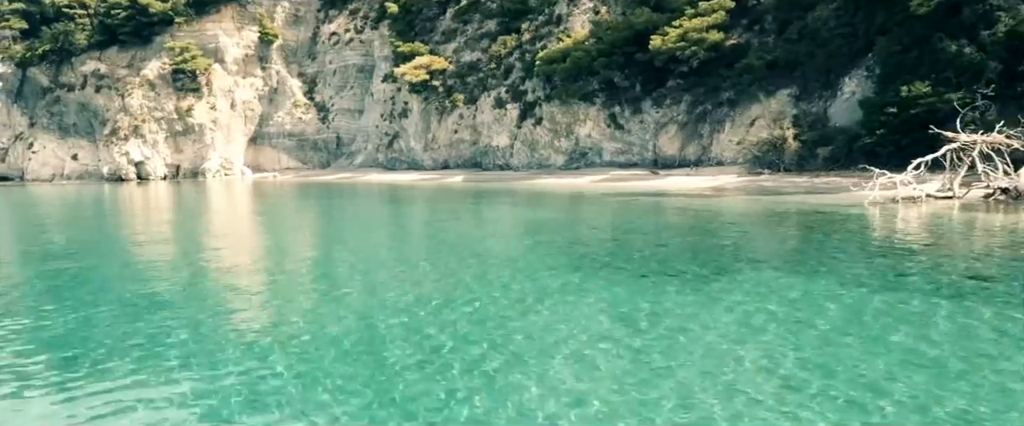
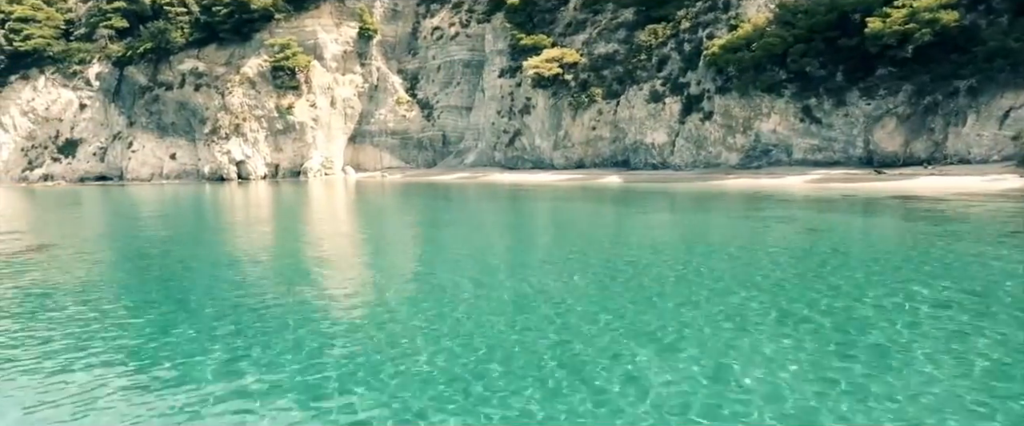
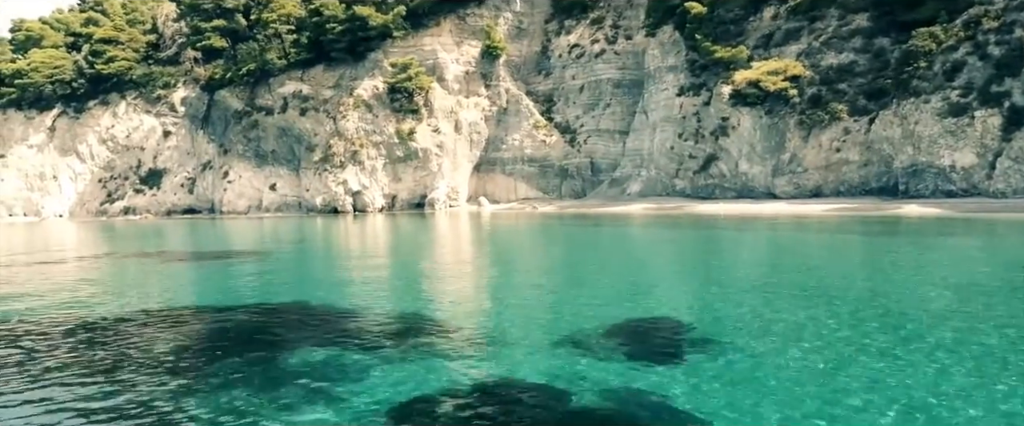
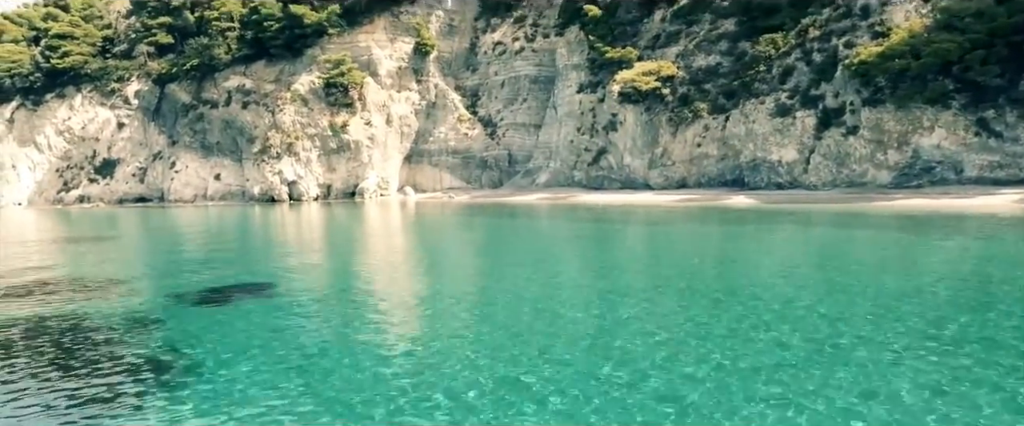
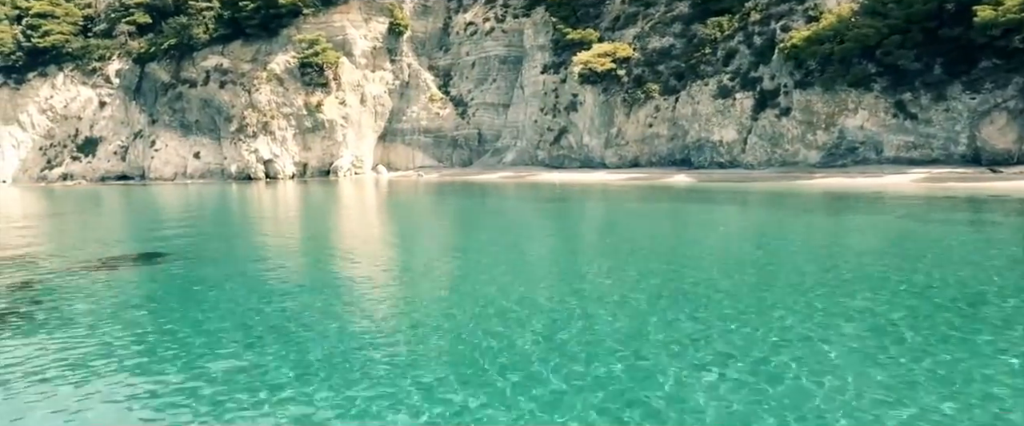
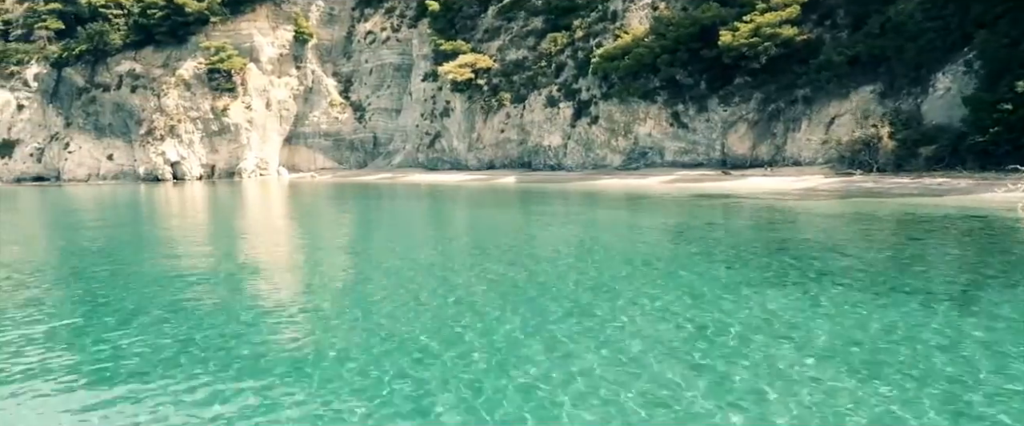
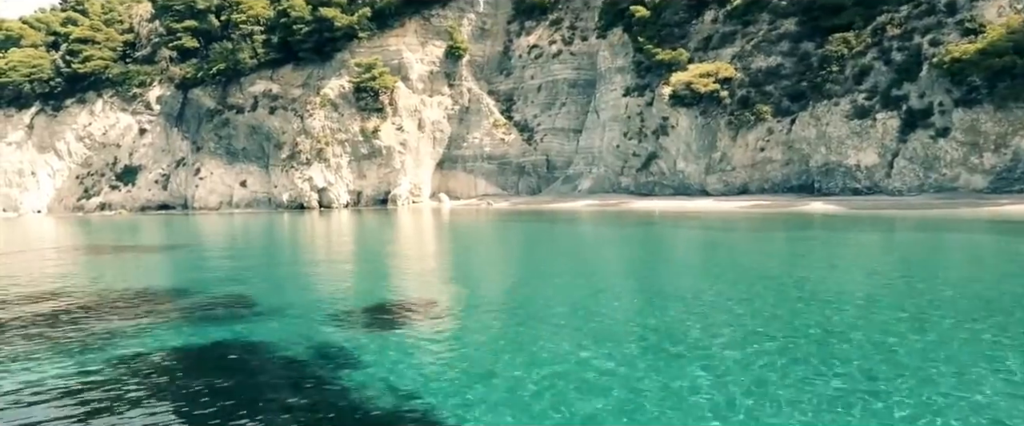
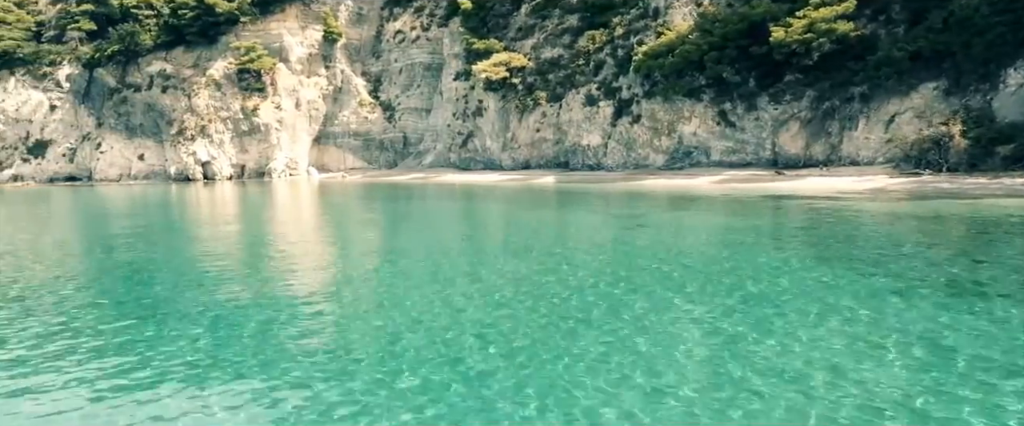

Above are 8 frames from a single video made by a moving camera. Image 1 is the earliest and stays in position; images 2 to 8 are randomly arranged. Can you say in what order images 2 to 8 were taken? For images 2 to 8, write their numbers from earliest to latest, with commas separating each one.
6, 8, 2, 5, 4, 7, 3
